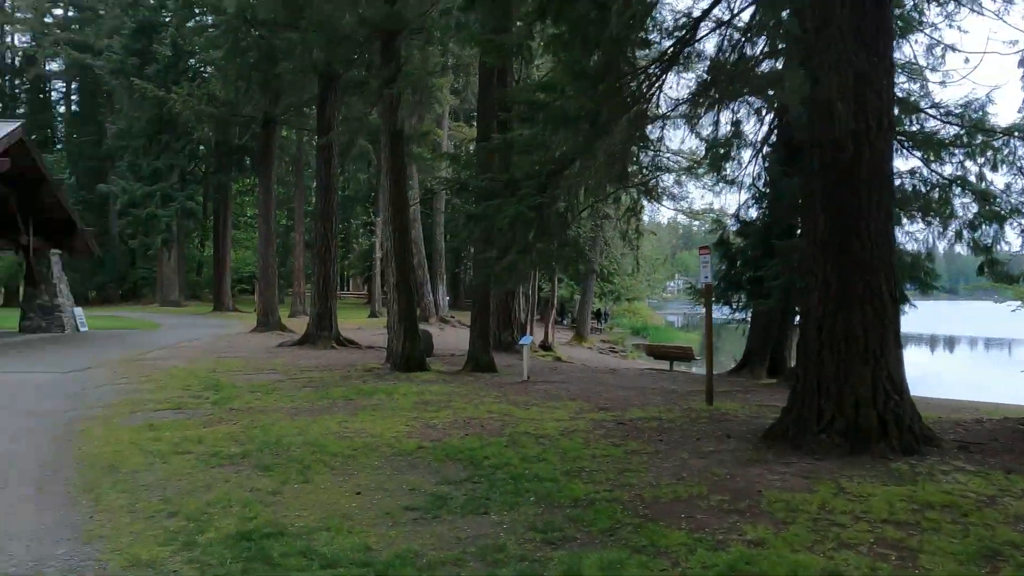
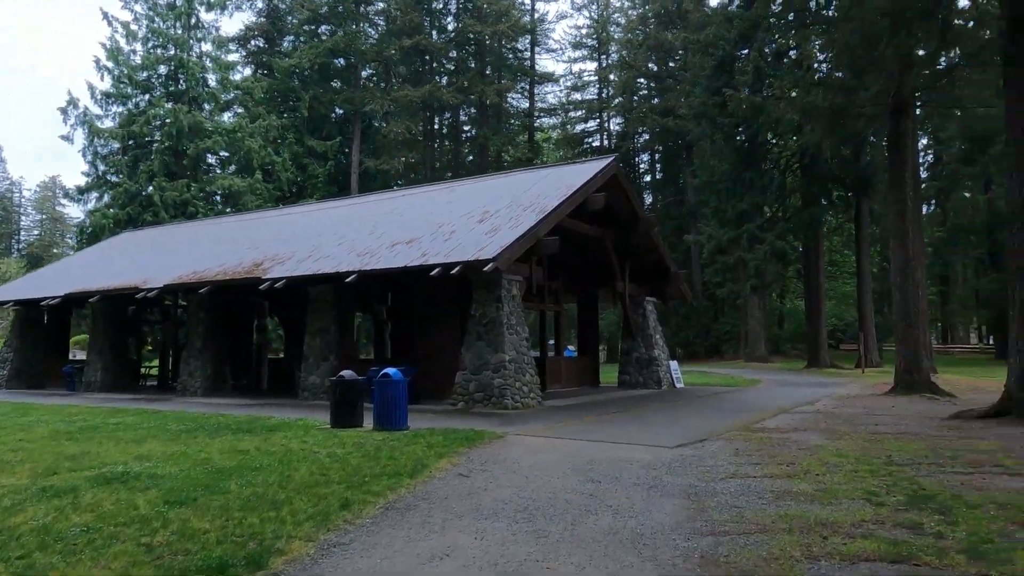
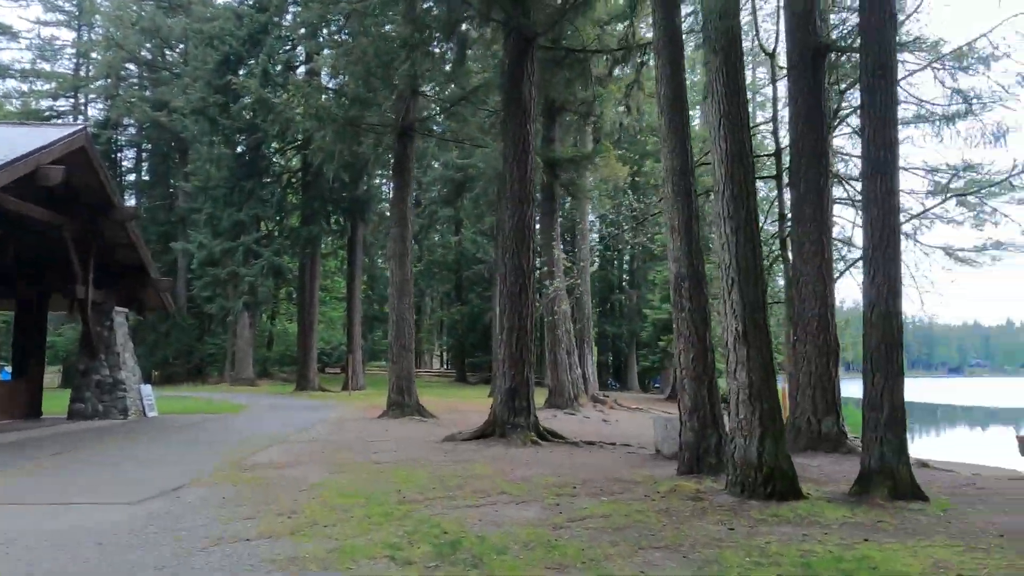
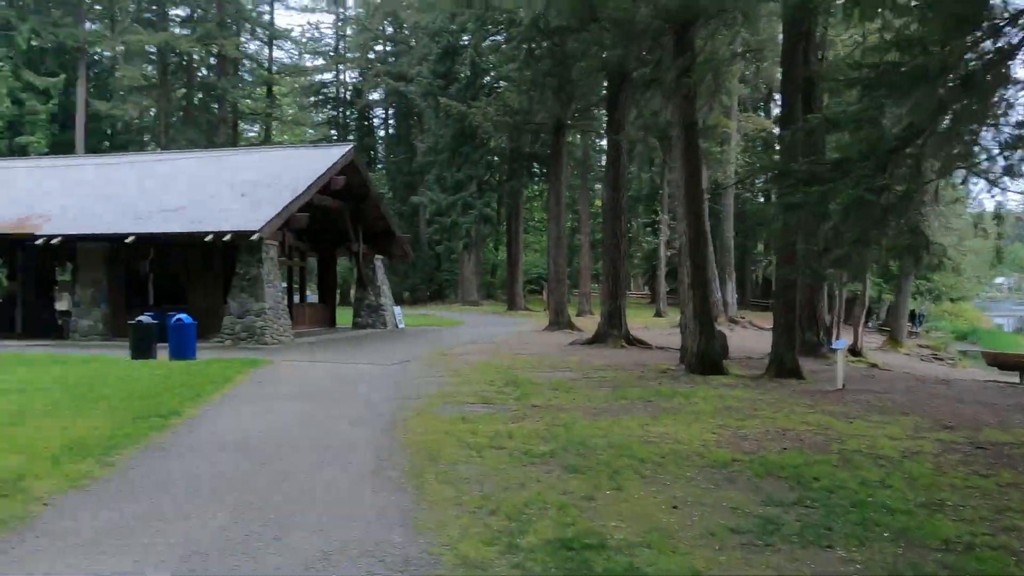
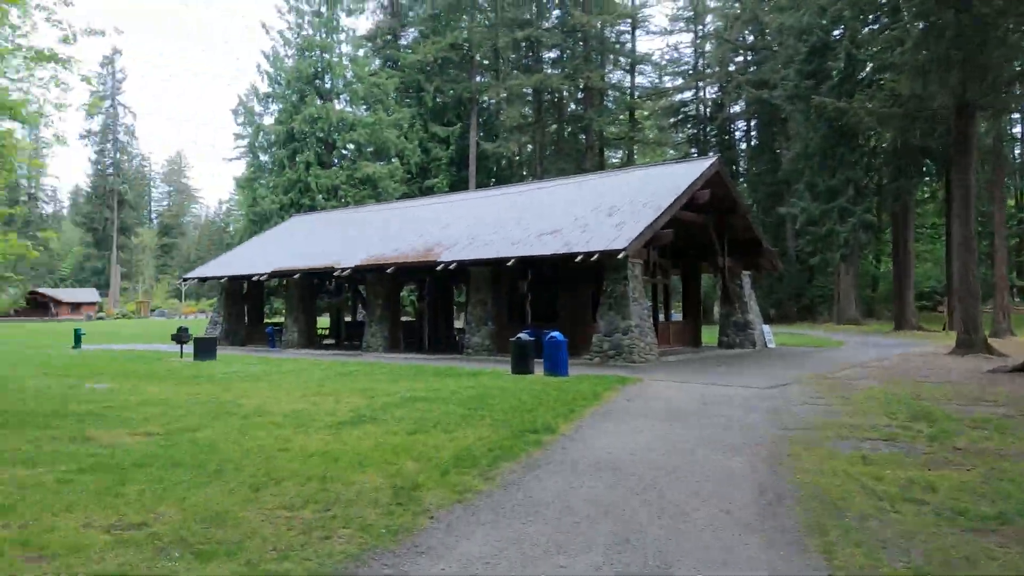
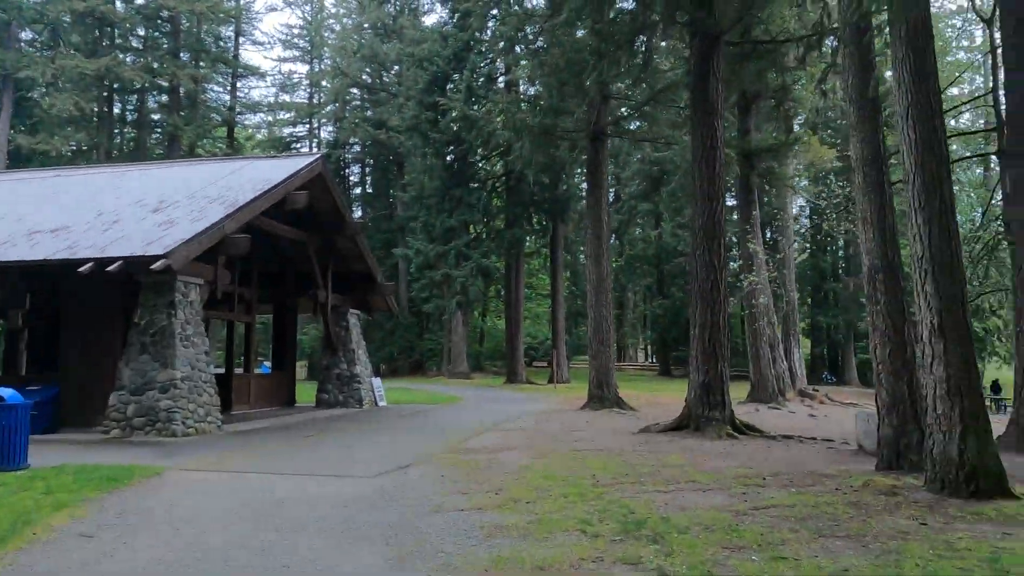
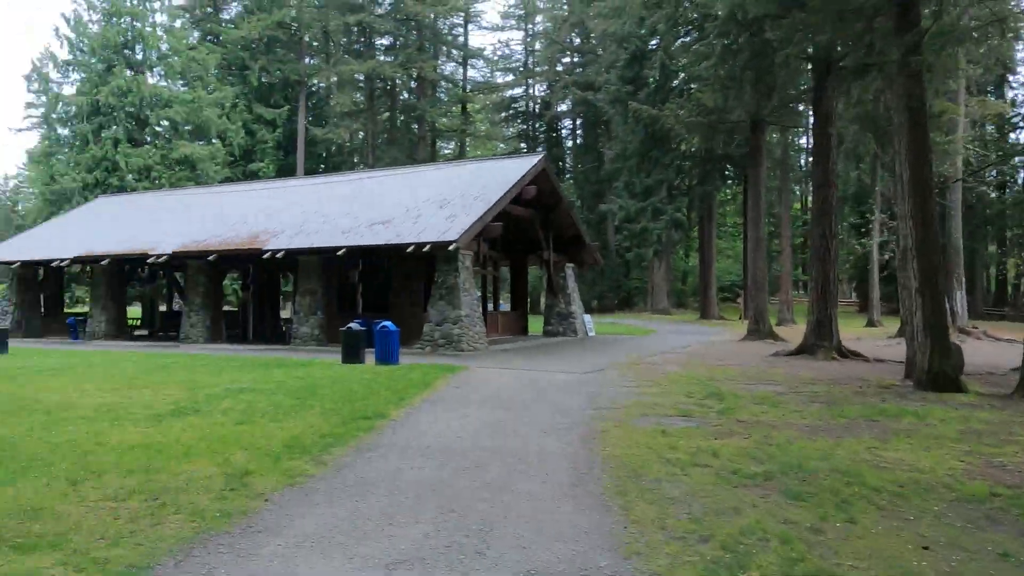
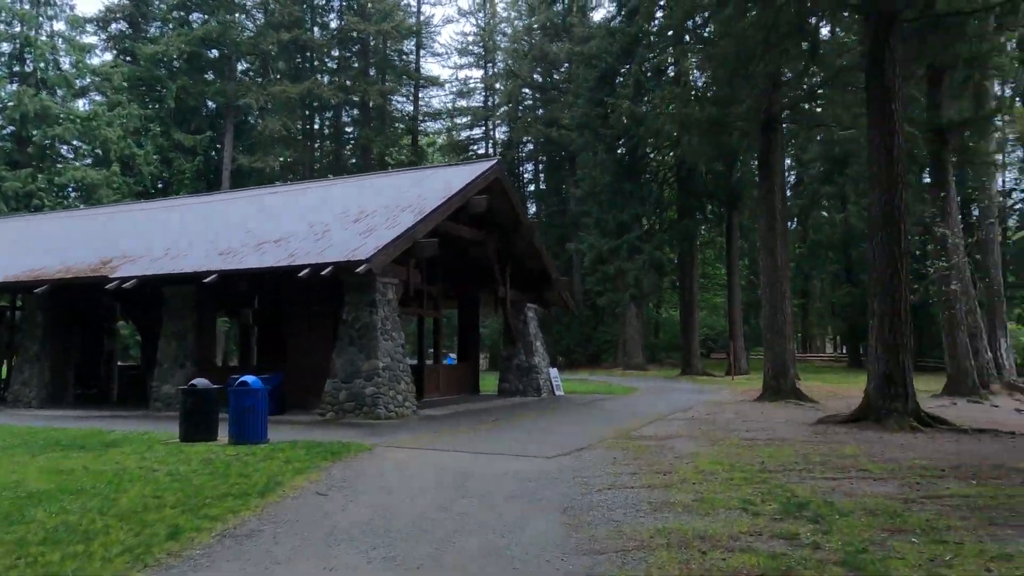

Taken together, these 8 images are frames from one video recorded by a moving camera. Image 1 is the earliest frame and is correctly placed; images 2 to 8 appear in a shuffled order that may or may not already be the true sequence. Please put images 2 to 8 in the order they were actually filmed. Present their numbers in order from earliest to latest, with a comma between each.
4, 7, 5, 2, 8, 6, 3
